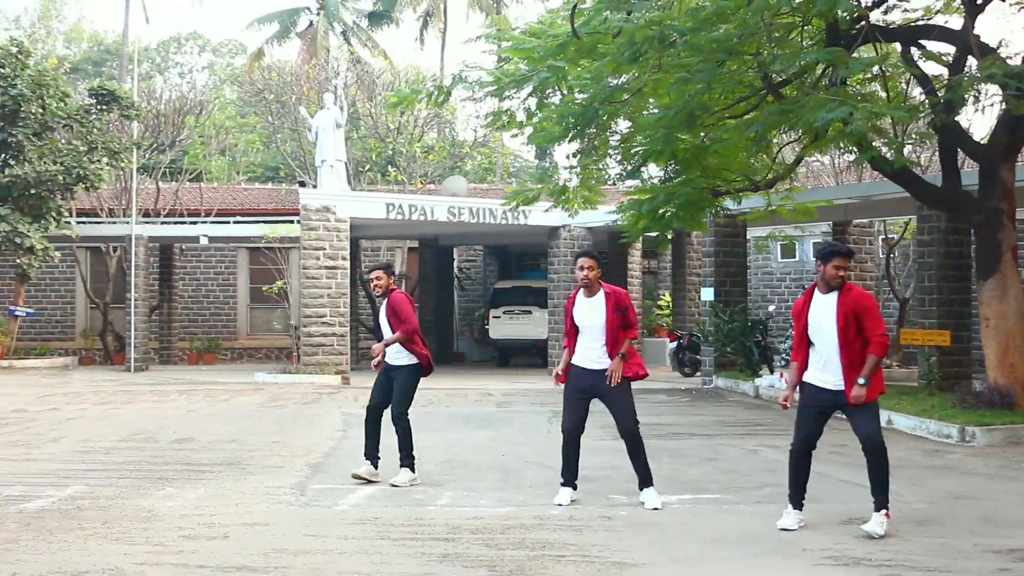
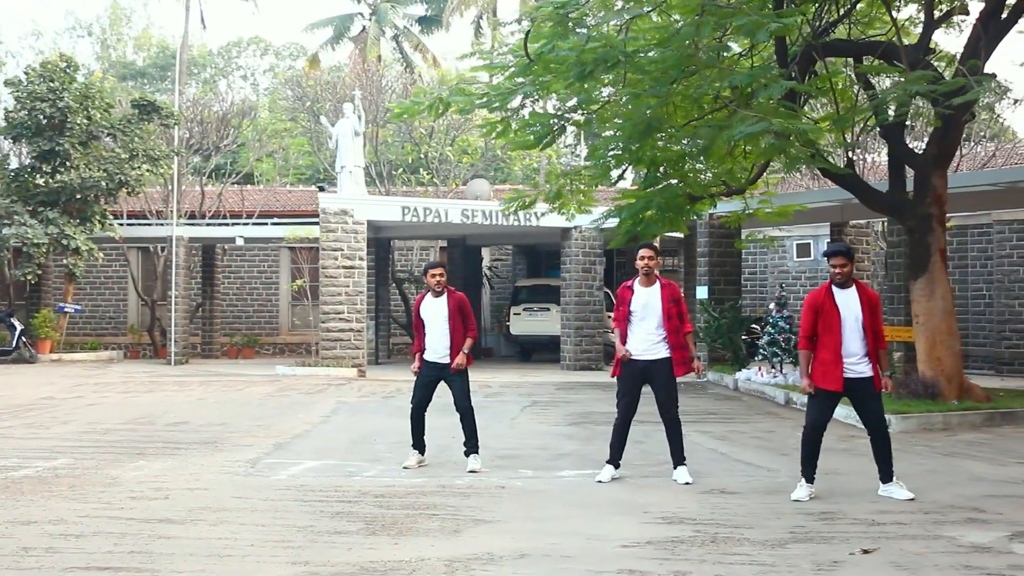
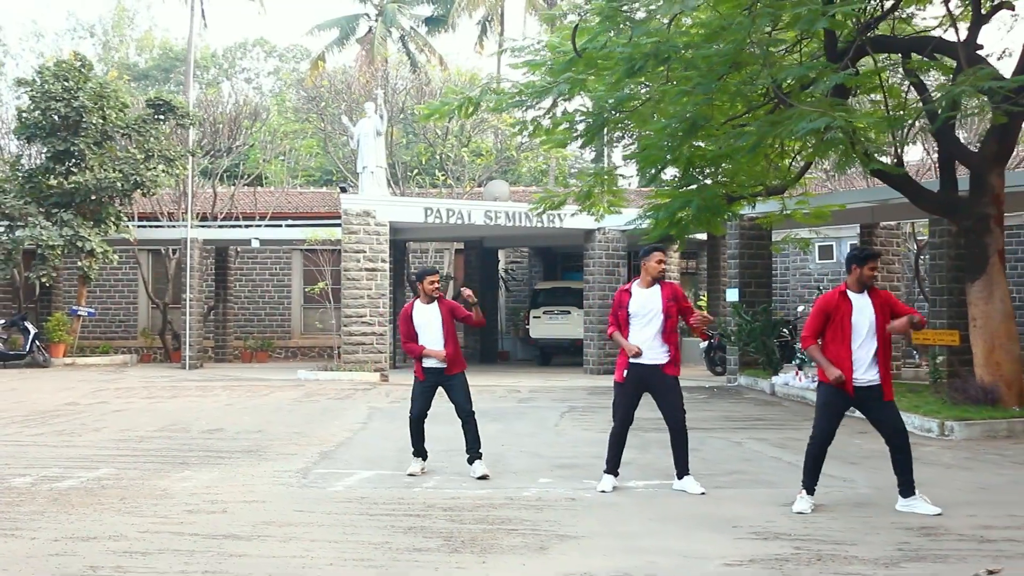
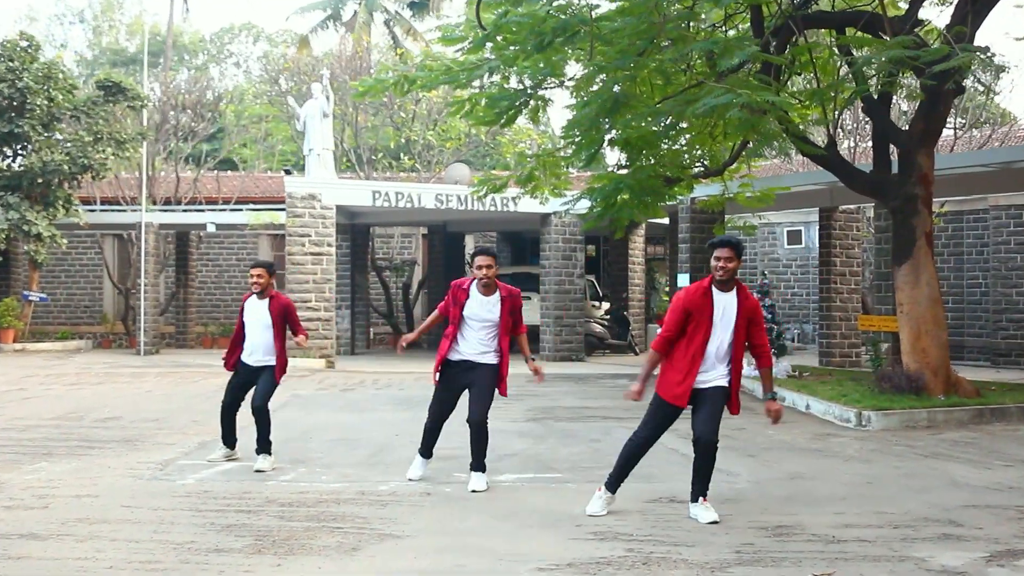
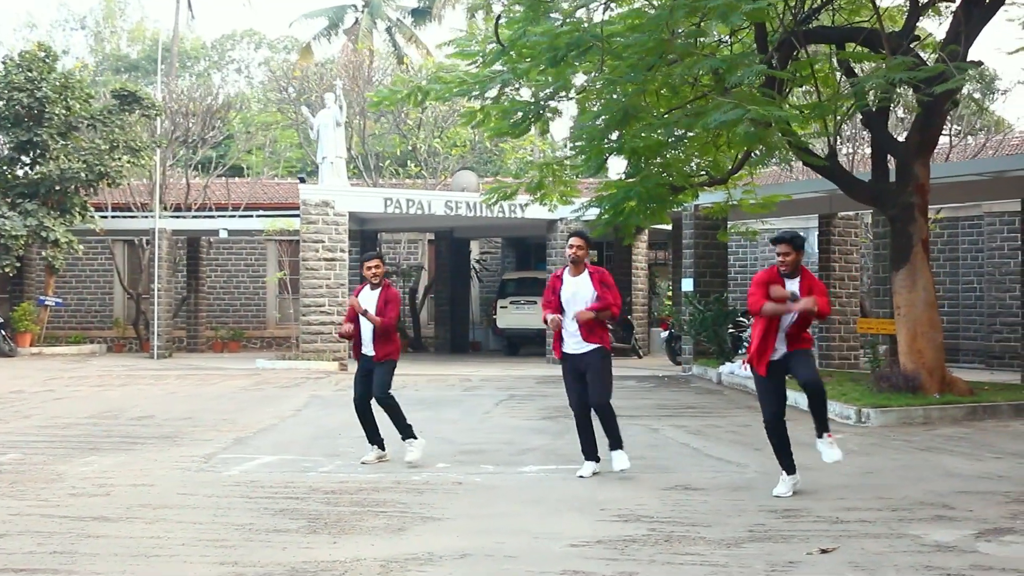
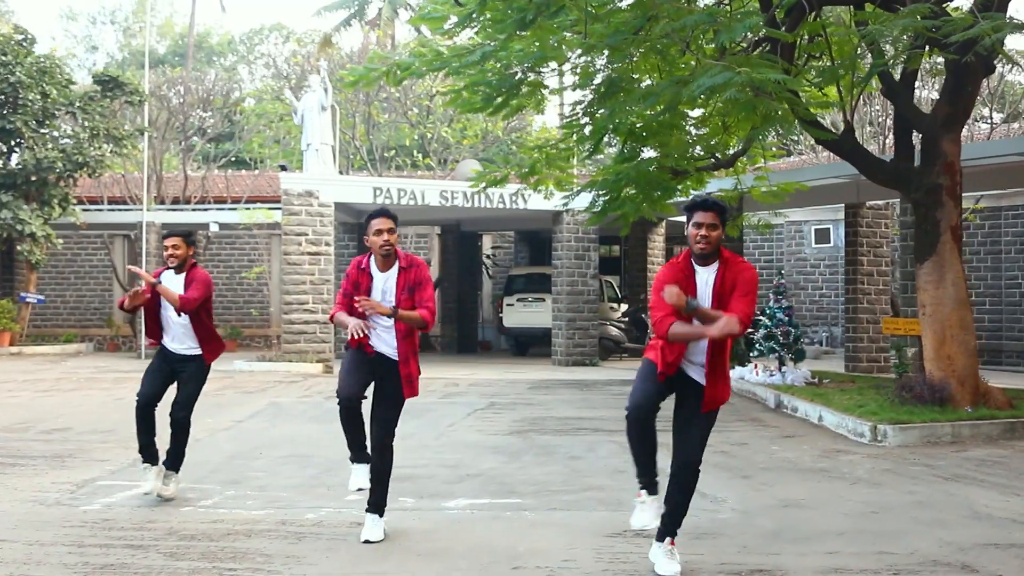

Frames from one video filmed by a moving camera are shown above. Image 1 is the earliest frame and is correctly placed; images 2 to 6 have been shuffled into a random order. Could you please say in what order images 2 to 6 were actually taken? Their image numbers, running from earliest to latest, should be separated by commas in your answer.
3, 2, 5, 4, 6
